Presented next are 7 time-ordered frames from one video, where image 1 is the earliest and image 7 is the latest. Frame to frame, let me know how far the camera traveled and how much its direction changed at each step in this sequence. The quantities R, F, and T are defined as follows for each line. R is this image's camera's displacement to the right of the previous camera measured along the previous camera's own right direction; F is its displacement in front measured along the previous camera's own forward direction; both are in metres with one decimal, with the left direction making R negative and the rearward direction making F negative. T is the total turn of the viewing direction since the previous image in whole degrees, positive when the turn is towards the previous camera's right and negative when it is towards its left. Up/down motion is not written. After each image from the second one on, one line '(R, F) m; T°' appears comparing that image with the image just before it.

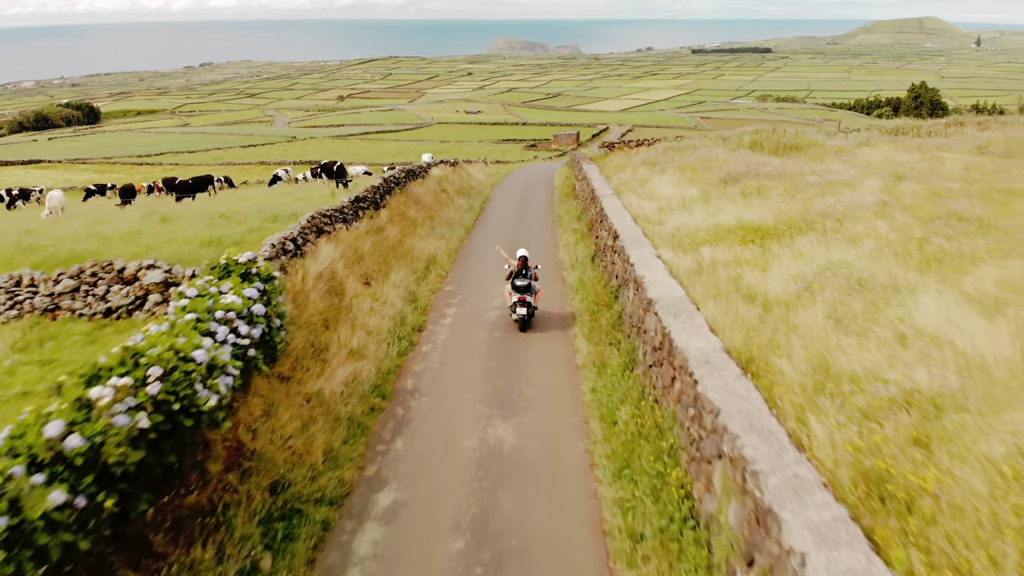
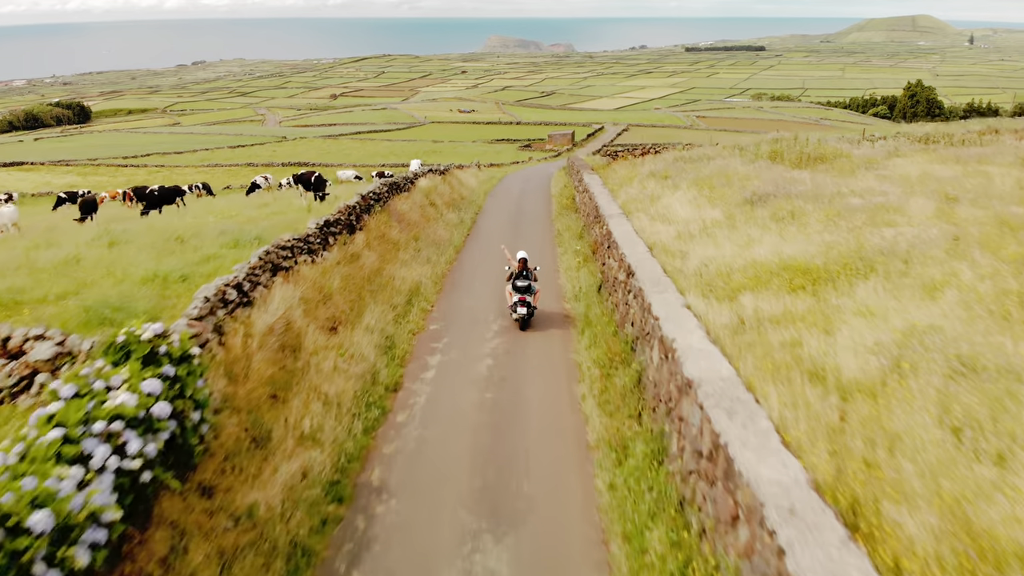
(0.0, +2.1) m; 0°
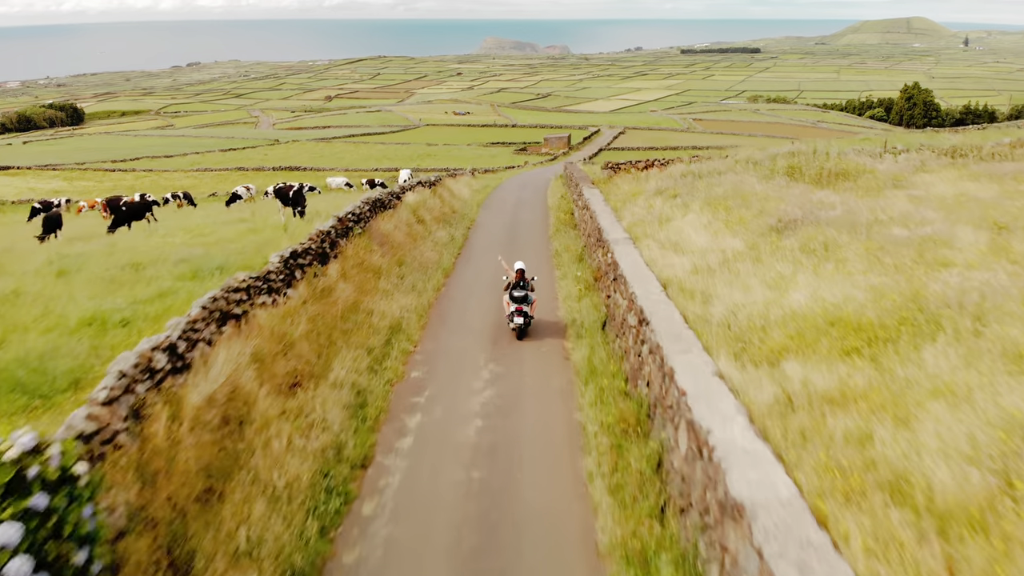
(0.0, +1.7) m; 0°
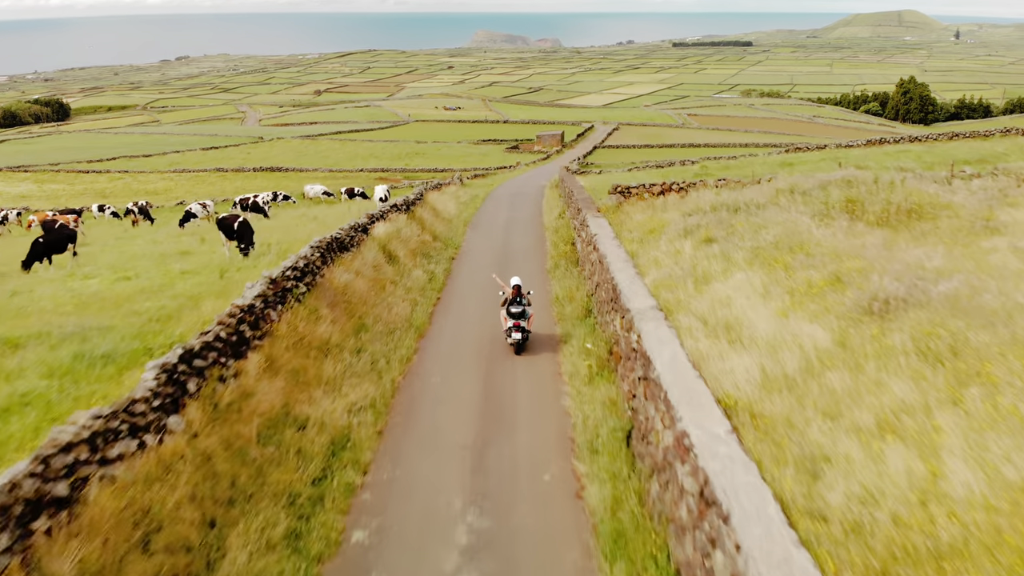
(0.0, +3.6) m; +1°
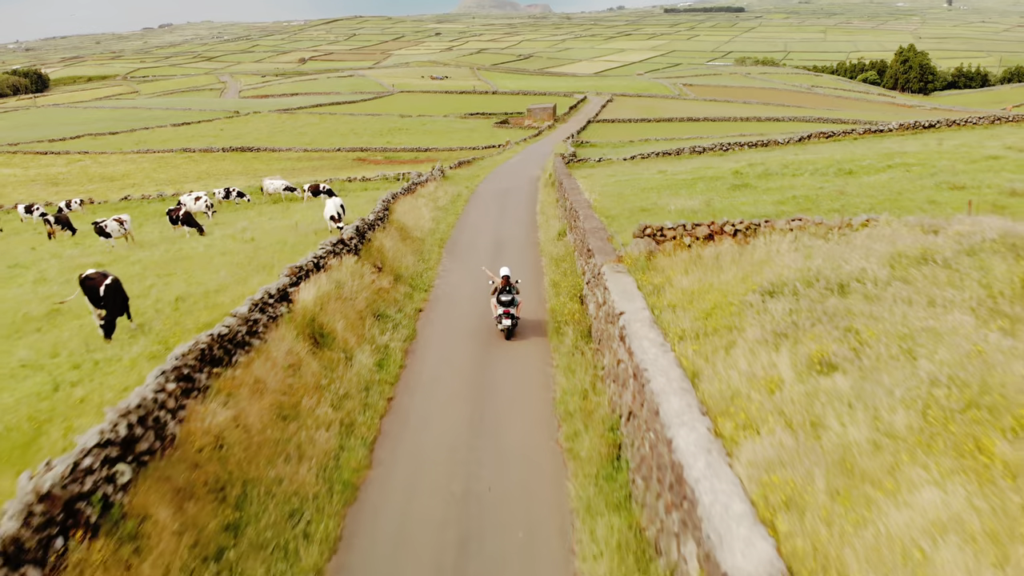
(+0.1, +5.3) m; +1°
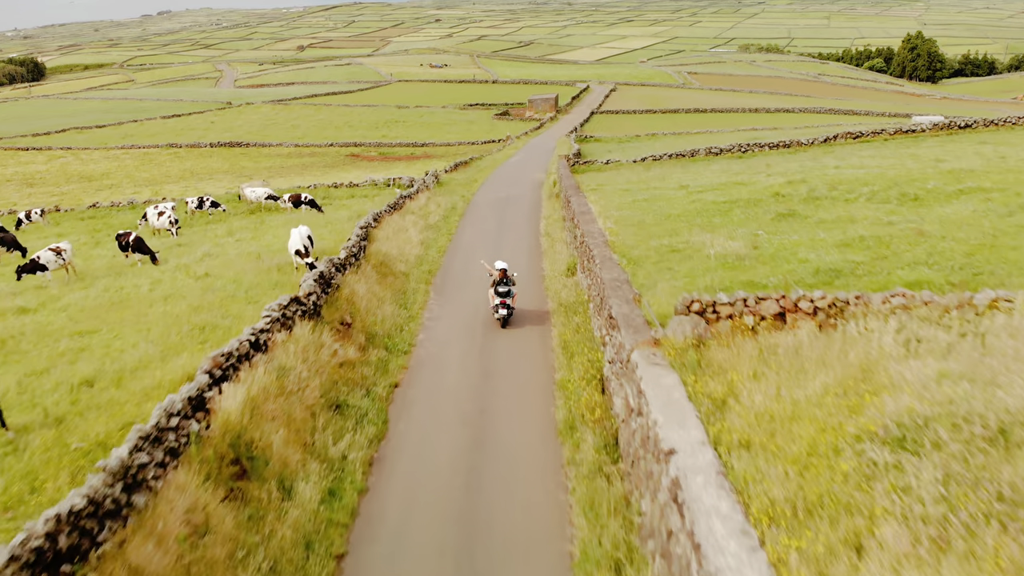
(0.0, +3.2) m; 0°
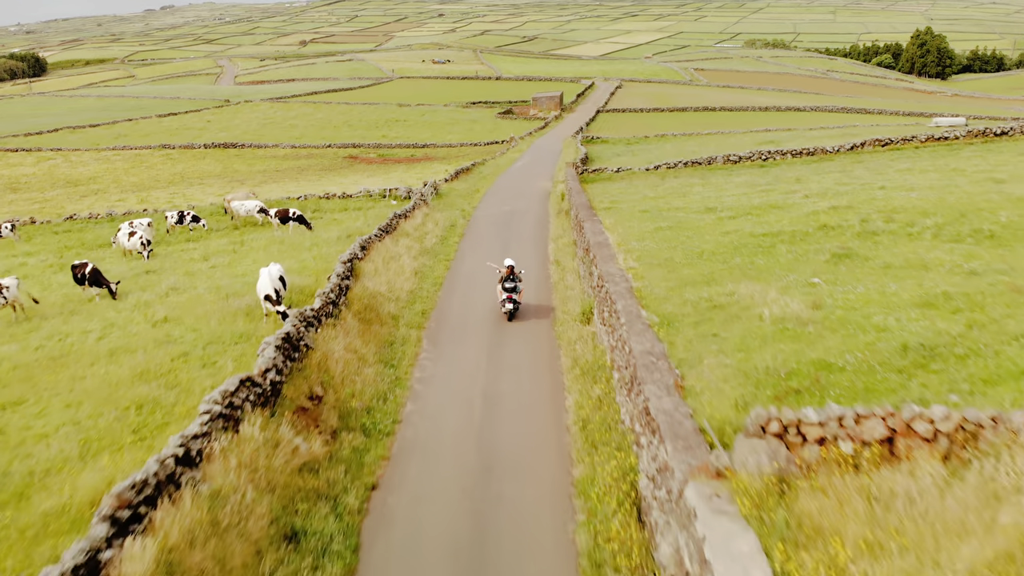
(-0.1, +2.5) m; 0°
